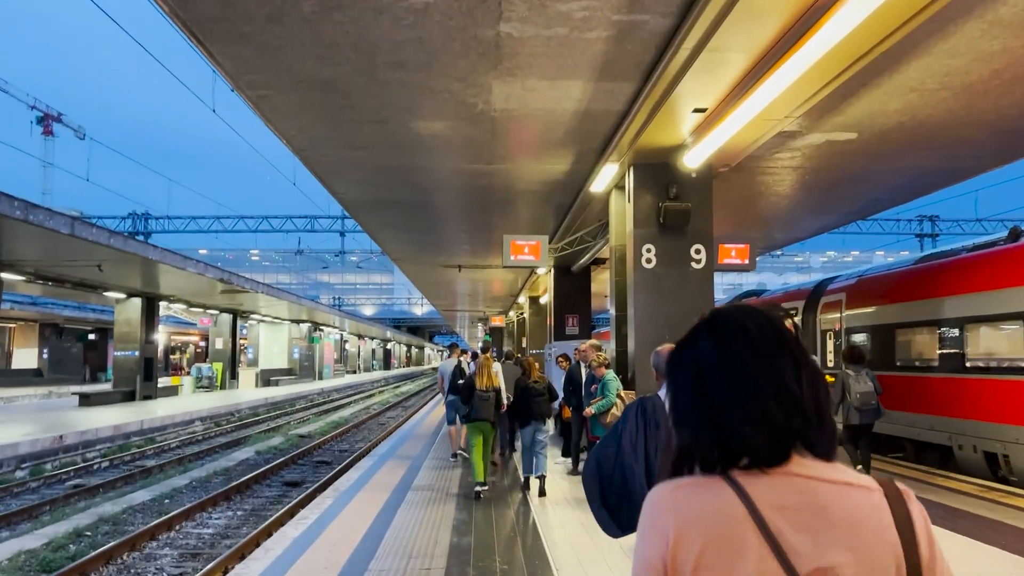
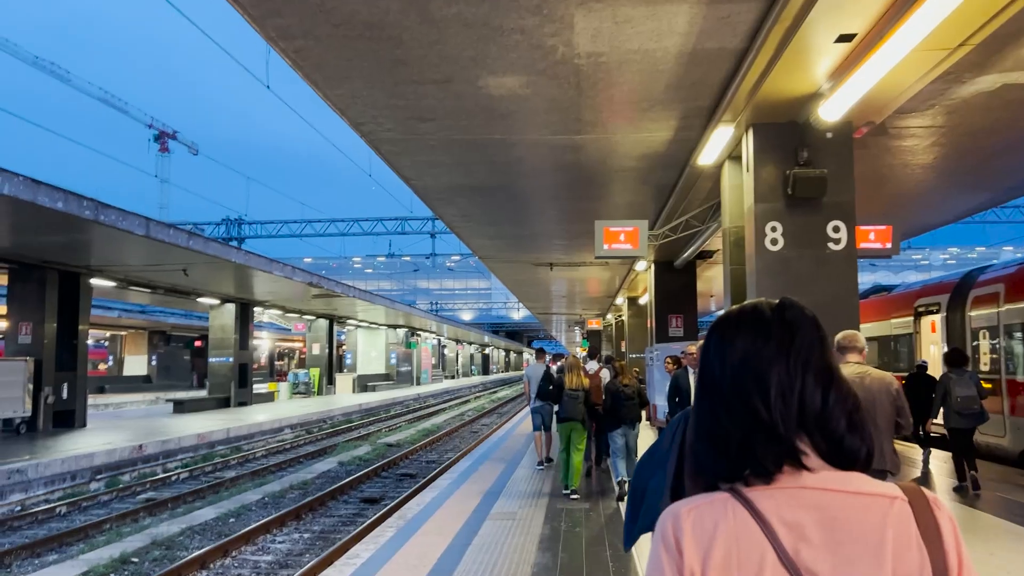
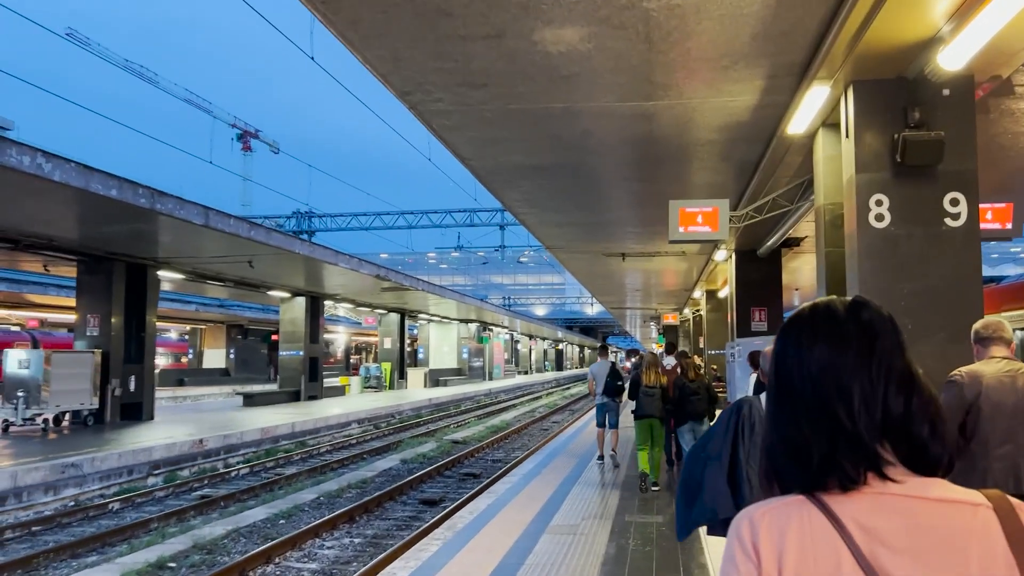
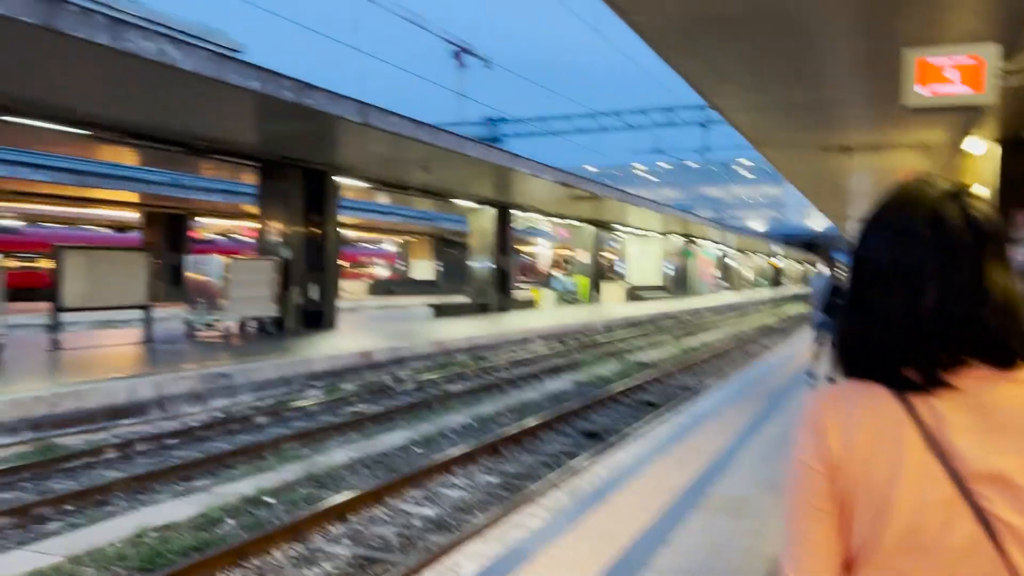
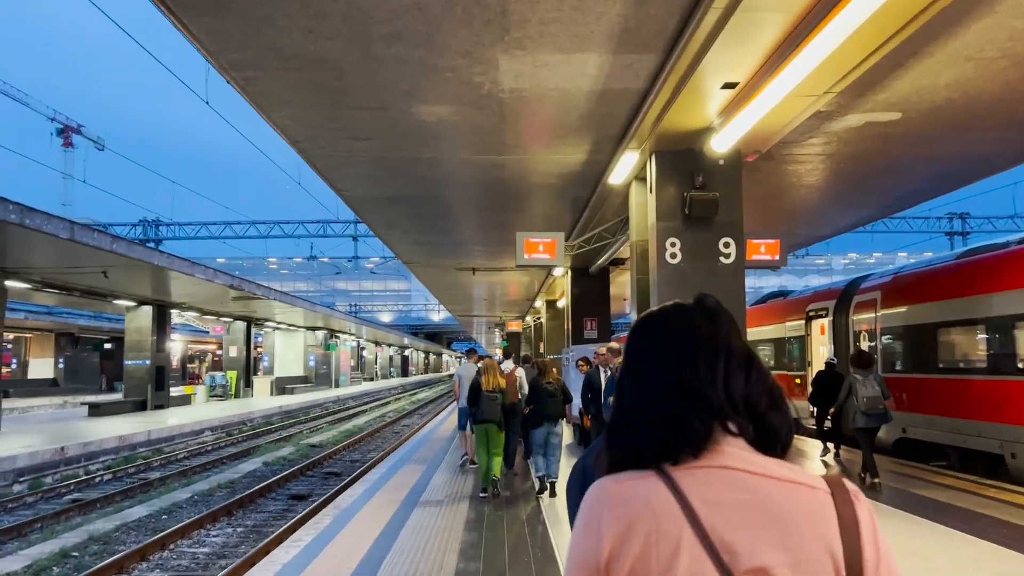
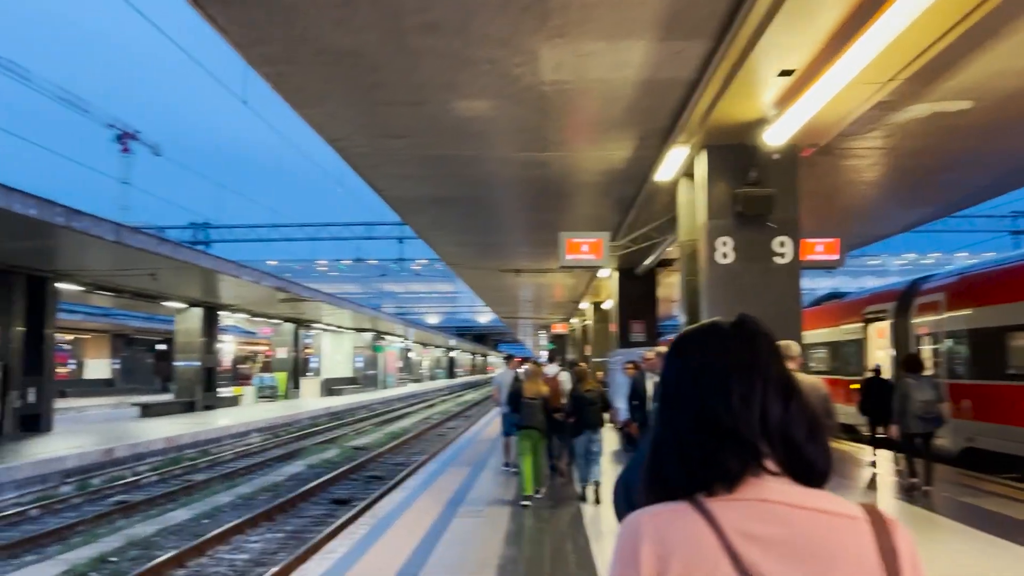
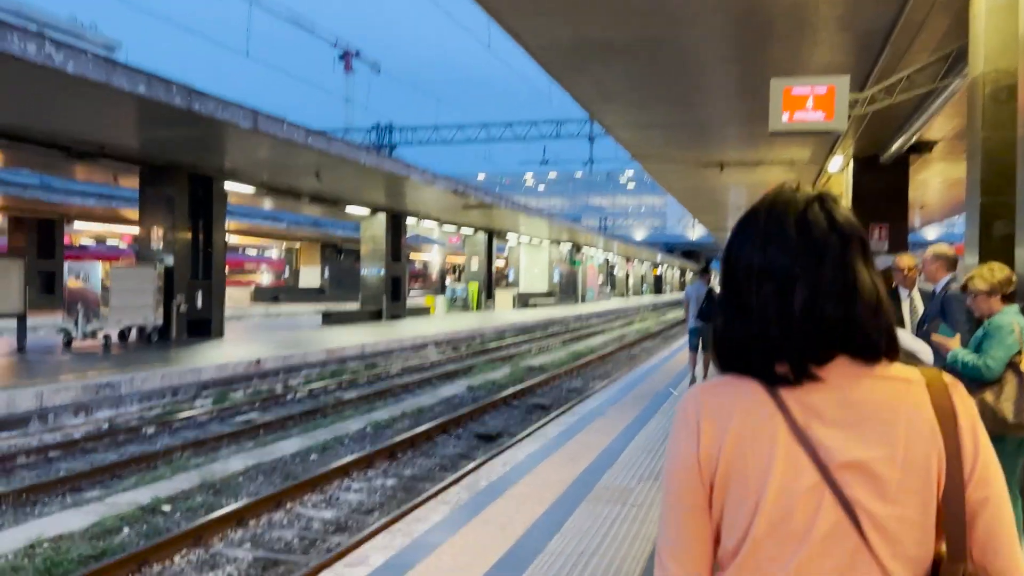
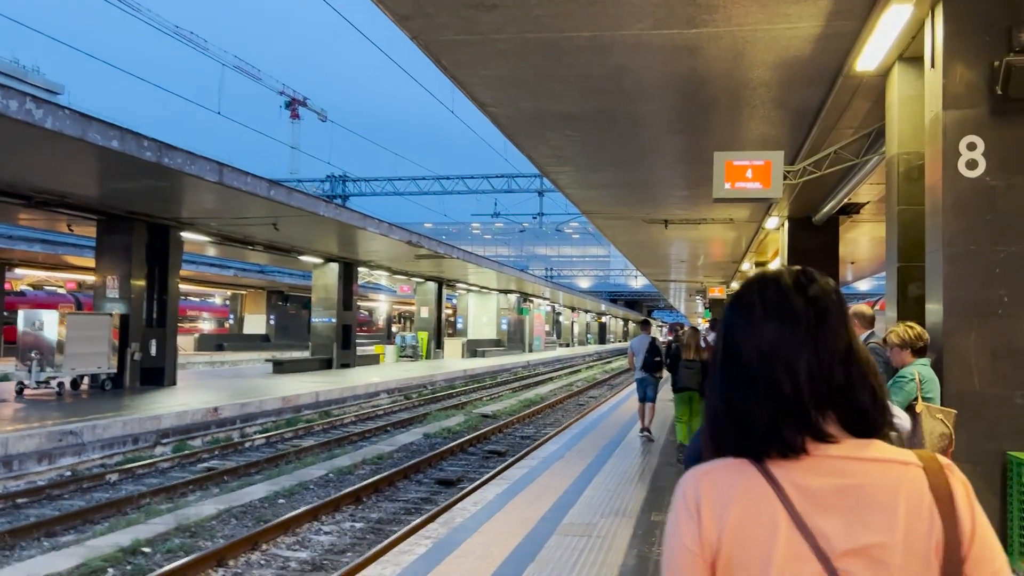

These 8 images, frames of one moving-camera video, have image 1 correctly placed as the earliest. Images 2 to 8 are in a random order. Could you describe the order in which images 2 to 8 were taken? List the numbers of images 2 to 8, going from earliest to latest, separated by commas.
5, 6, 2, 3, 8, 7, 4
